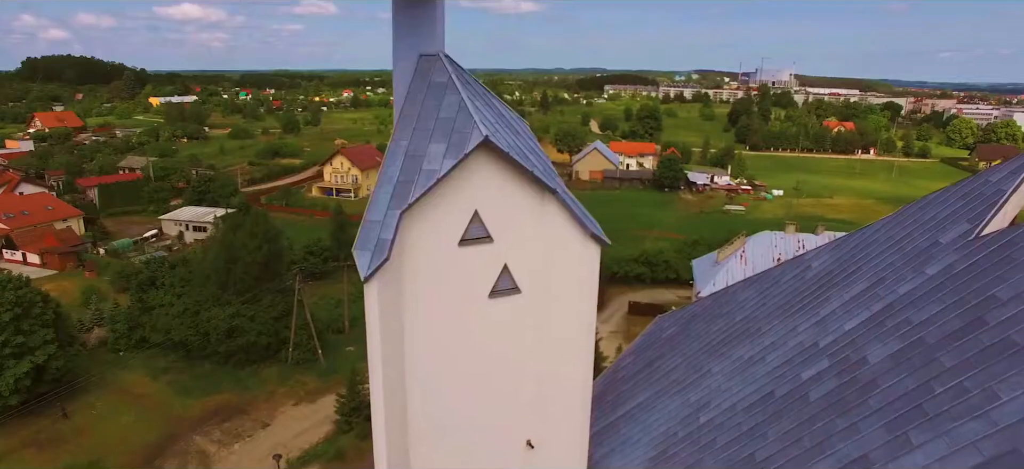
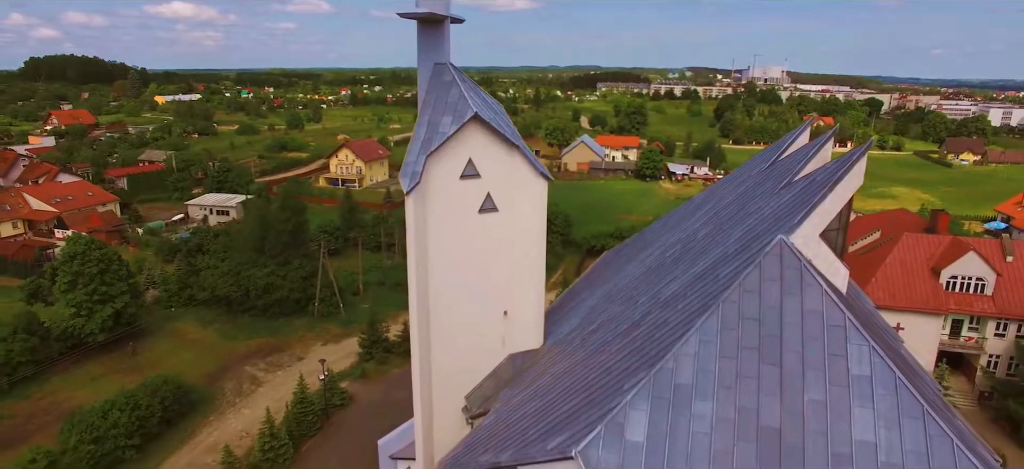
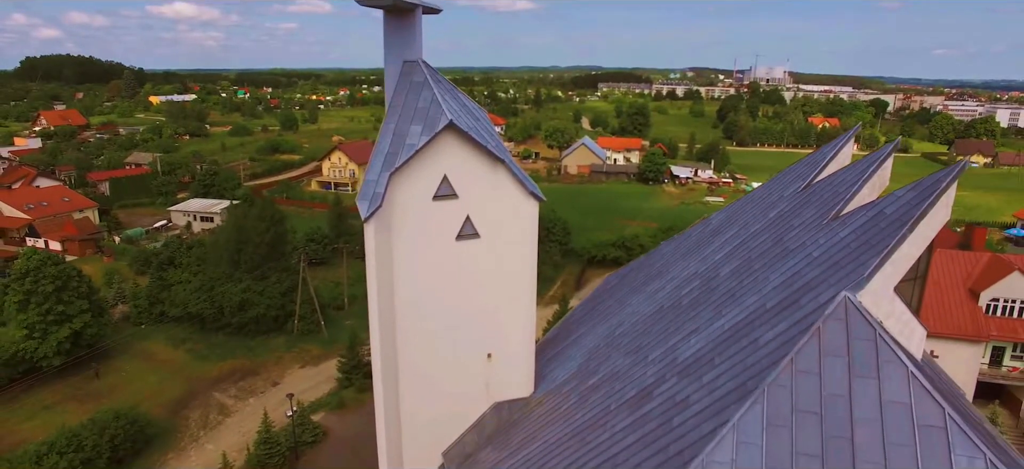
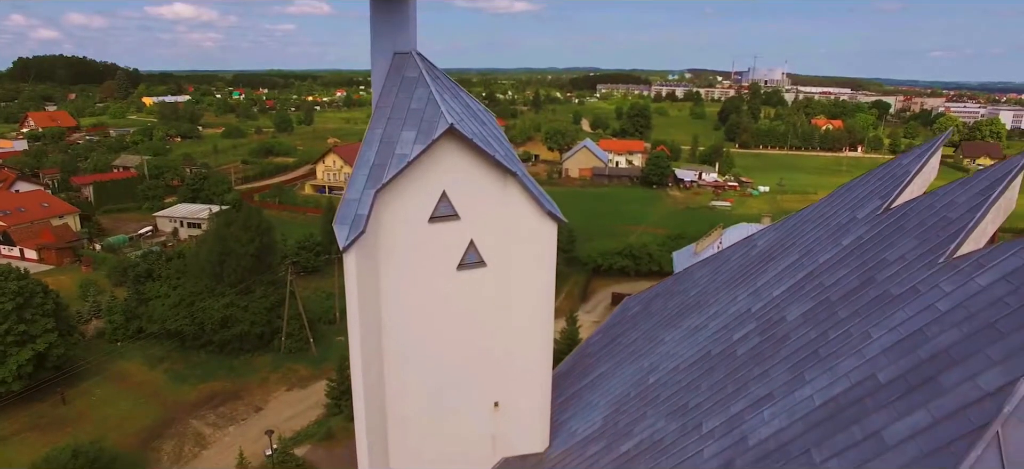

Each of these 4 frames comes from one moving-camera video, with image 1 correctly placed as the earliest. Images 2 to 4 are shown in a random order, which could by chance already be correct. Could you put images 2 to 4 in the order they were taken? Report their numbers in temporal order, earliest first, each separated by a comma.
4, 3, 2
